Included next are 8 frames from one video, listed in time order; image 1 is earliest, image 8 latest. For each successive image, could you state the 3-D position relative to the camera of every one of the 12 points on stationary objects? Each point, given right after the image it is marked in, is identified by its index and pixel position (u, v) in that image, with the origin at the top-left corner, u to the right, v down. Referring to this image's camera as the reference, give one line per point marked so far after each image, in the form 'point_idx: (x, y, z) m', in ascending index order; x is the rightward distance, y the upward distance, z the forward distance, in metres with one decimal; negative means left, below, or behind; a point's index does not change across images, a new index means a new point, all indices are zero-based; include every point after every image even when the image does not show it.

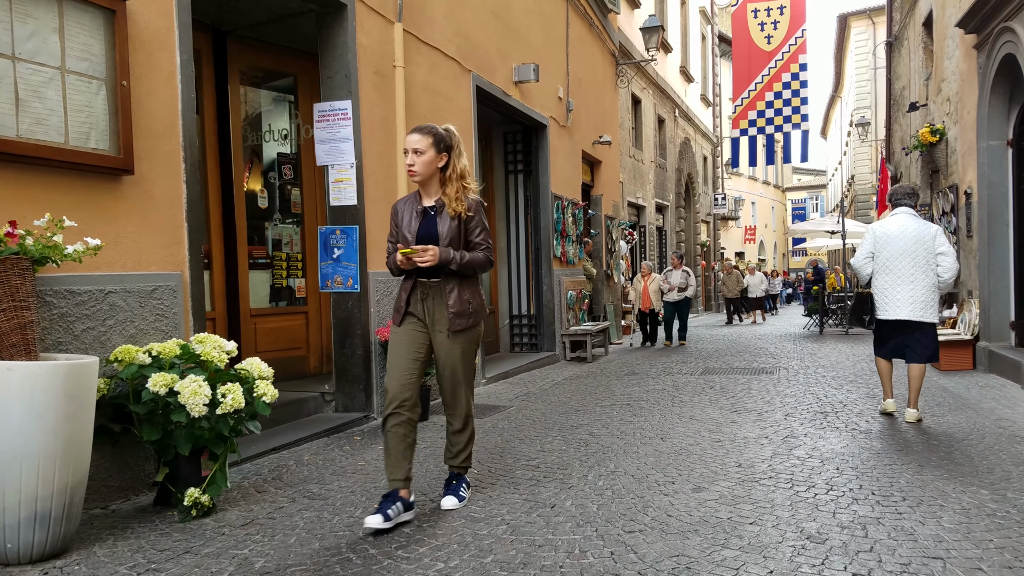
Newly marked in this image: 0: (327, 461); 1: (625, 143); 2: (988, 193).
0: (-1.2, -1.1, +4.4) m
1: (+2.7, +3.4, +16.8) m
2: (+4.8, +1.0, +7.3) m
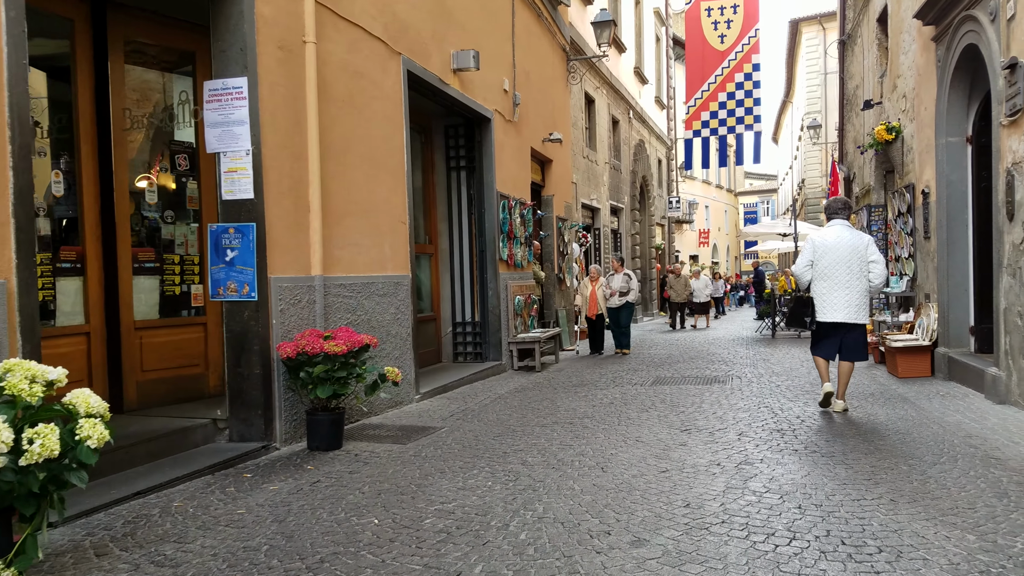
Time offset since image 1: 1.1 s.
0: (-1.6, -1.2, +3.8) m
1: (+1.5, +3.3, +16.4) m
2: (+4.2, +0.9, +6.9) m
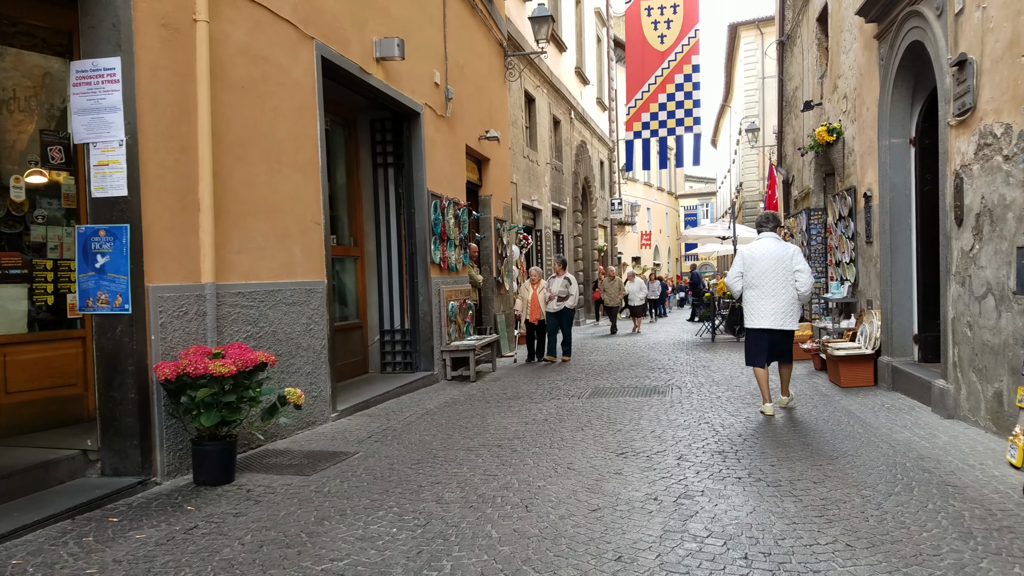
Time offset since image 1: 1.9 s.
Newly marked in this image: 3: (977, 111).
0: (-2.0, -1.2, +3.1) m
1: (+0.2, +3.2, +15.9) m
2: (+3.5, +0.9, +6.7) m
3: (+3.0, +1.1, +4.6) m
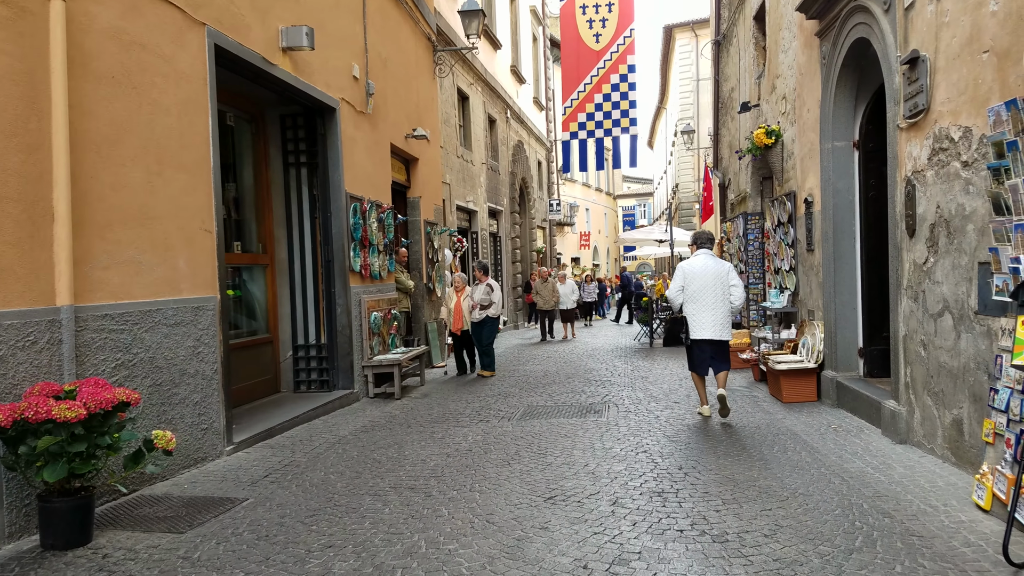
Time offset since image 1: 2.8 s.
0: (-2.4, -1.4, +2.3) m
1: (-1.3, +3.1, +15.3) m
2: (+2.9, +0.8, +6.4) m
3: (+2.5, +1.0, +4.3) m
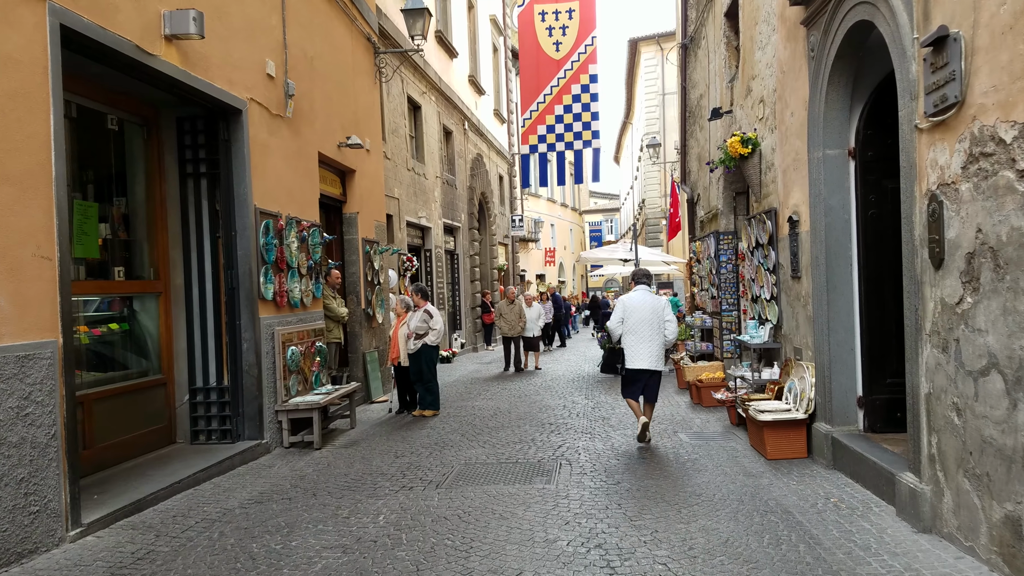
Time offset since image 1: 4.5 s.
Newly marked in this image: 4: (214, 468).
0: (-2.7, -1.5, +1.1) m
1: (-2.2, +2.7, +14.1) m
2: (+2.3, +0.5, +5.4) m
3: (+2.1, +0.8, +3.3) m
4: (-2.5, -1.5, +6.1) m
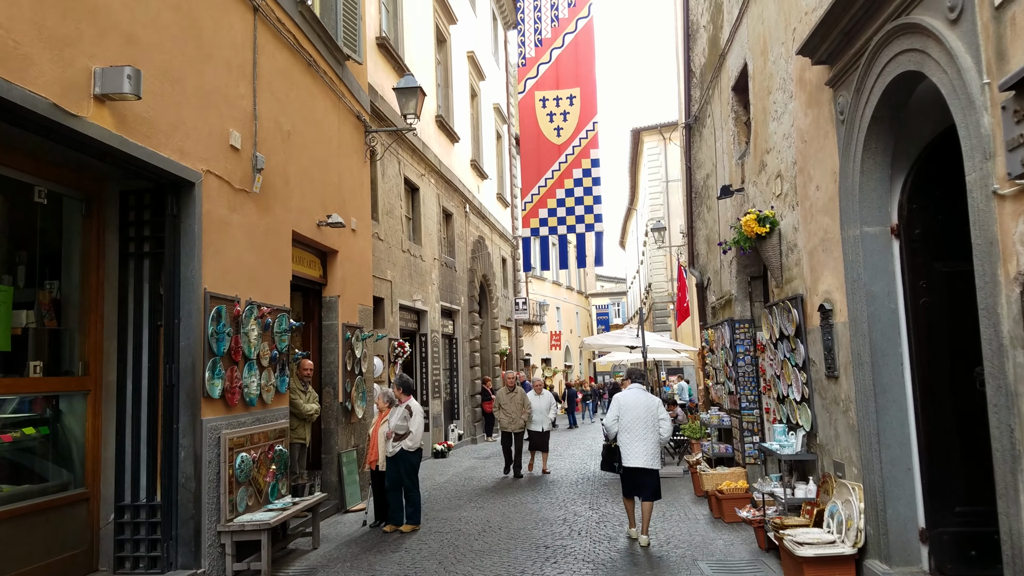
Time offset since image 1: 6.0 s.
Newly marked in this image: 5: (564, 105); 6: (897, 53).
0: (-2.9, -1.7, 0.0) m
1: (-2.2, +1.0, +13.4) m
2: (+2.2, -0.1, +4.5) m
3: (+1.9, +0.4, +2.4) m
4: (-2.6, -2.2, +5.0) m
5: (+1.1, +4.0, +15.3) m
6: (+2.1, +1.2, +3.8) m
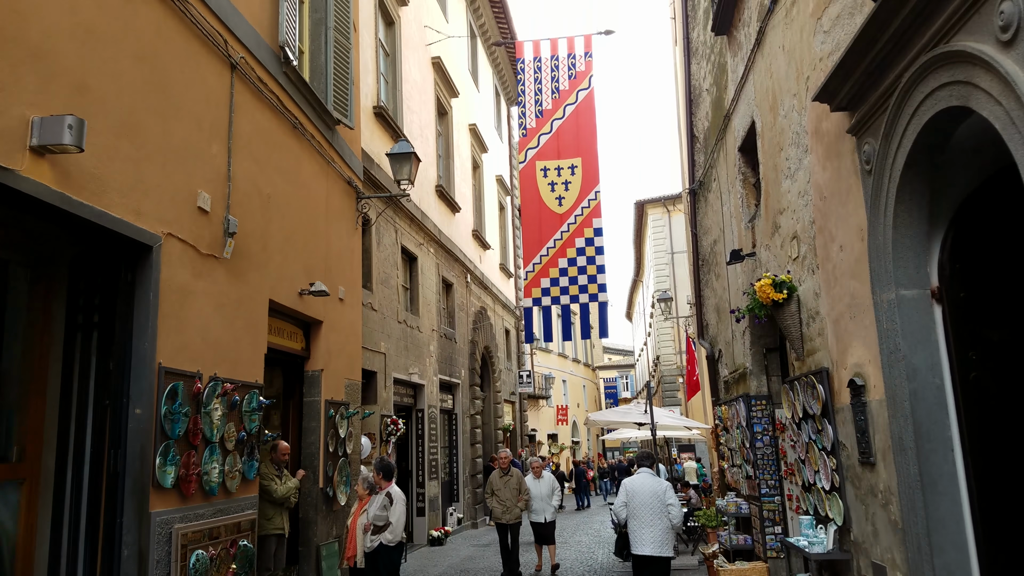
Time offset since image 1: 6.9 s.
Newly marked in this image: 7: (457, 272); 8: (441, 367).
0: (-3.0, -1.6, -0.8) m
1: (-2.2, -0.3, +12.9) m
2: (+2.1, -0.5, +3.8) m
3: (+1.8, +0.2, +1.8) m
4: (-2.7, -2.6, +4.2) m
5: (+1.1, +2.5, +15.0) m
6: (+2.0, +0.9, +3.3) m
7: (-1.4, +0.4, +18.4) m
8: (-1.7, -1.8, +16.3) m
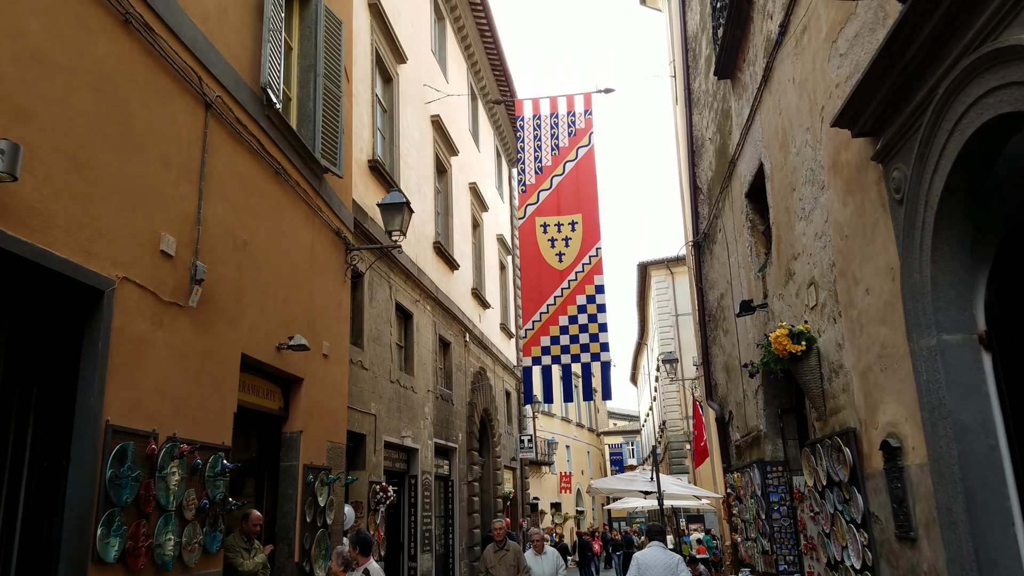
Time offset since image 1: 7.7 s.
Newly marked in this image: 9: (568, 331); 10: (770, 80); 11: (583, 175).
0: (-3.2, -1.4, -1.4) m
1: (-2.3, -1.3, +12.3) m
2: (+2.0, -0.7, +3.2) m
3: (+1.7, +0.2, +1.3) m
4: (-2.8, -2.9, +3.4) m
5: (+1.1, +1.3, +14.7) m
6: (+1.9, +0.8, +2.9) m
7: (-1.4, -1.0, +17.9) m
8: (-1.7, -3.1, +15.6) m
9: (+1.1, -0.8, +14.0) m
10: (+2.2, +1.8, +6.1) m
11: (+1.5, +2.4, +14.9) m
